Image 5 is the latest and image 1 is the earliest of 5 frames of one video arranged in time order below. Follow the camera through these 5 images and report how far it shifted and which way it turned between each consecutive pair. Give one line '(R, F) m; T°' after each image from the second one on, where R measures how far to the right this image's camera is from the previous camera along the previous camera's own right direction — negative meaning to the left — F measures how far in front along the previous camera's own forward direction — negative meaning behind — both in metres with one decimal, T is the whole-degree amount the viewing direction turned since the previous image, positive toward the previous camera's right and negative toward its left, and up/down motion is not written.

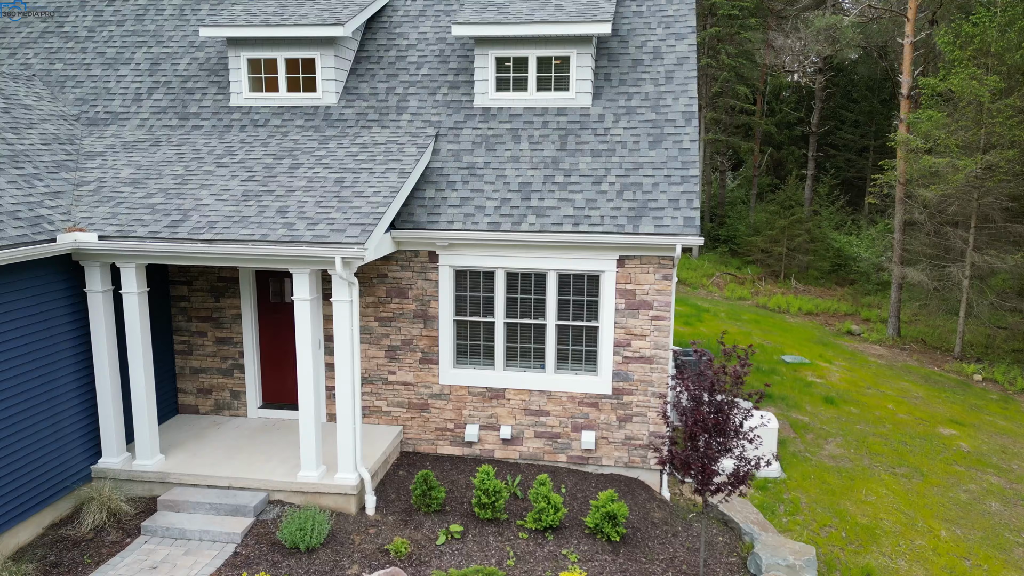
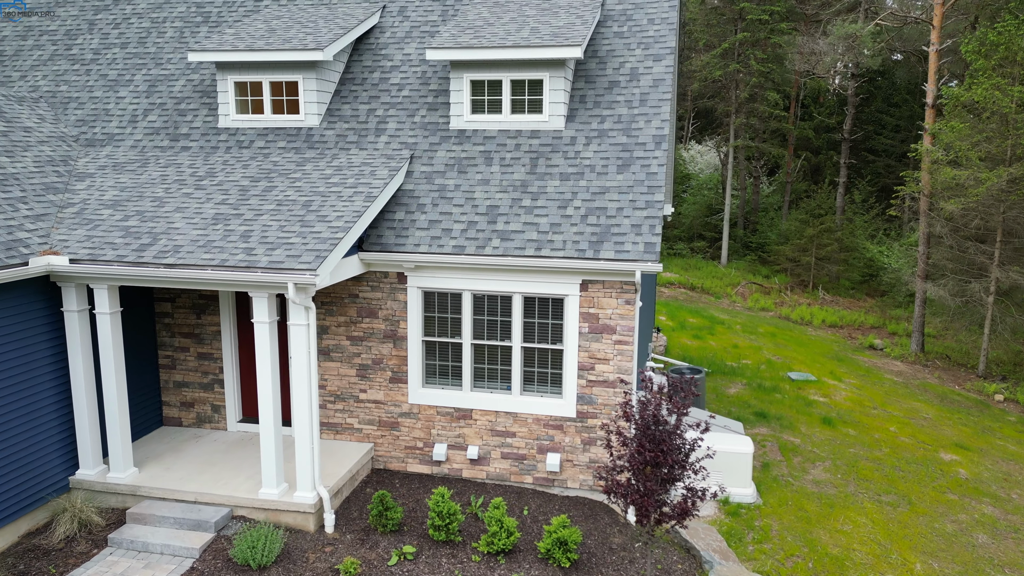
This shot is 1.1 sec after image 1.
(+0.9, -0.1) m; -3°
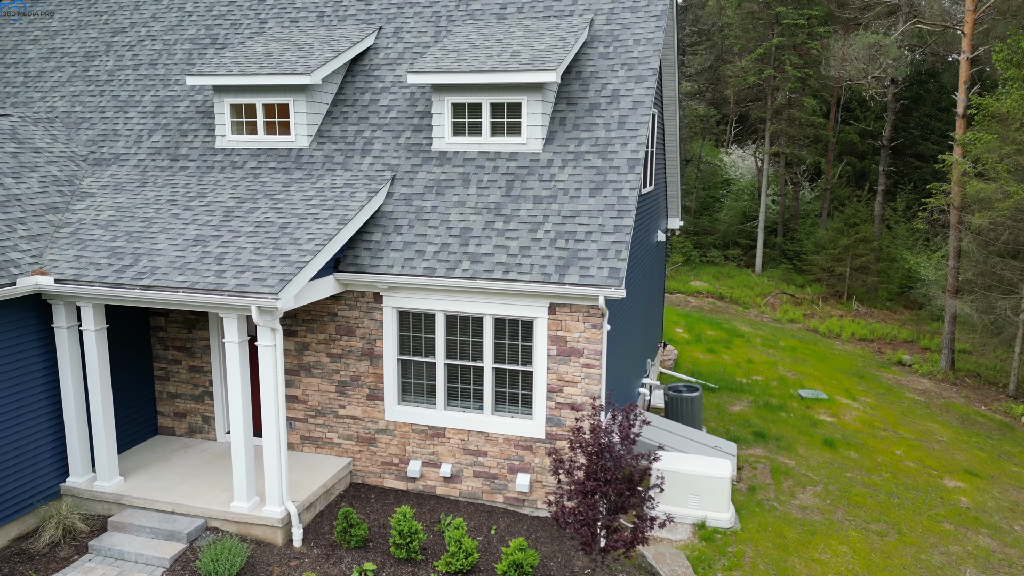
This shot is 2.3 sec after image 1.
(+0.9, -0.1) m; -3°
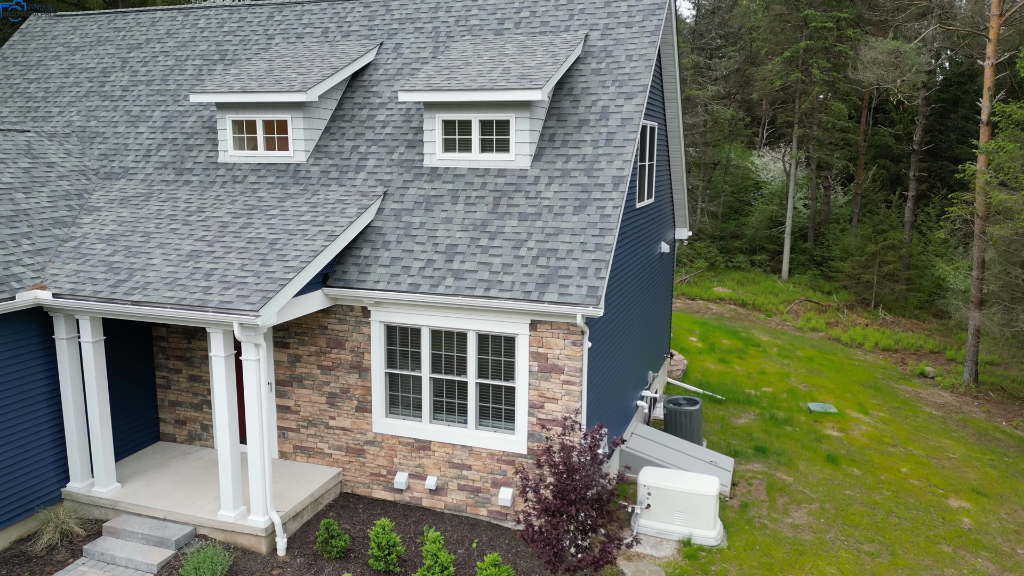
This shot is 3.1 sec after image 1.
(+0.6, -0.1) m; -2°
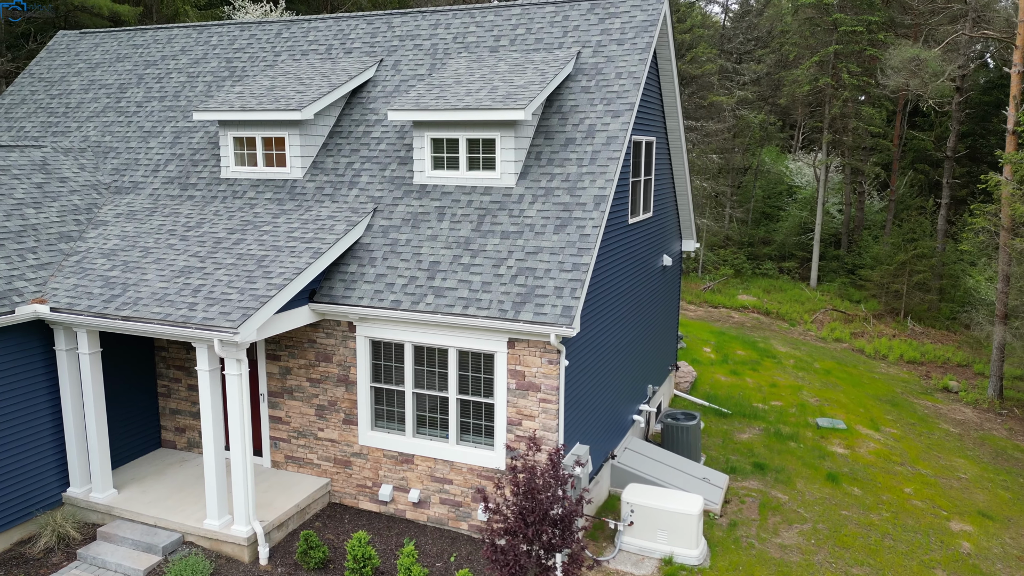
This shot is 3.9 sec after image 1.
(+0.7, -0.1) m; -3°
